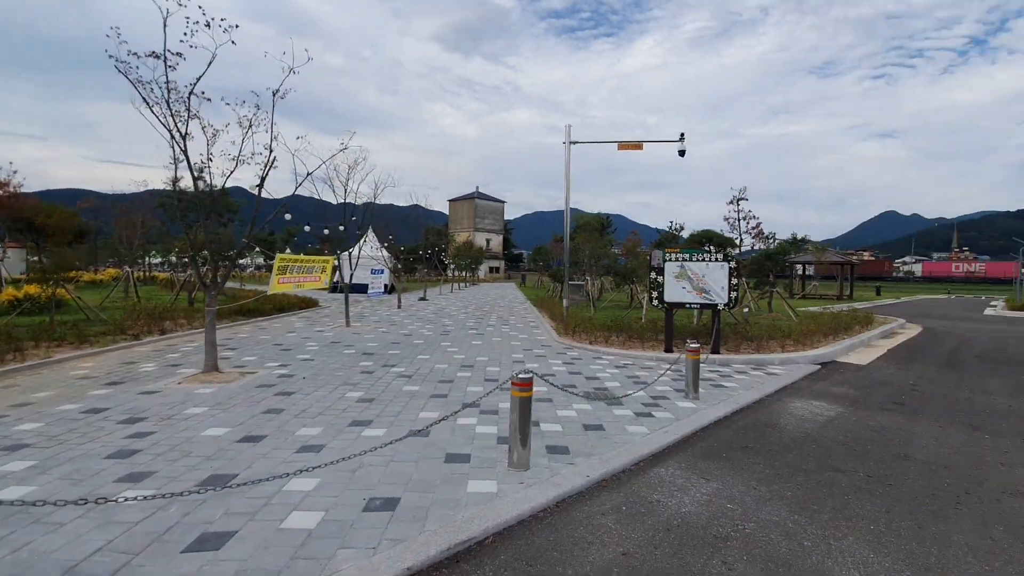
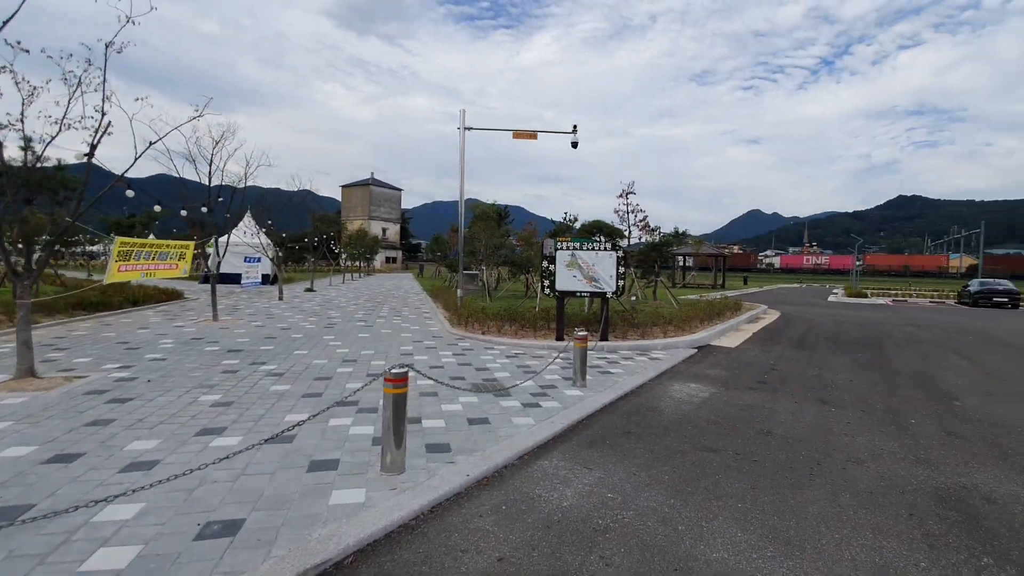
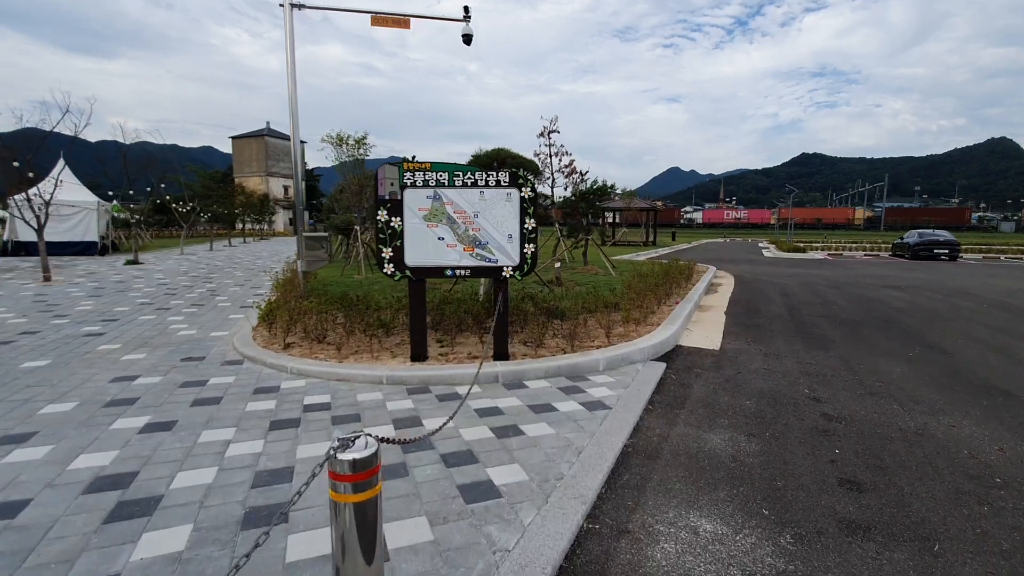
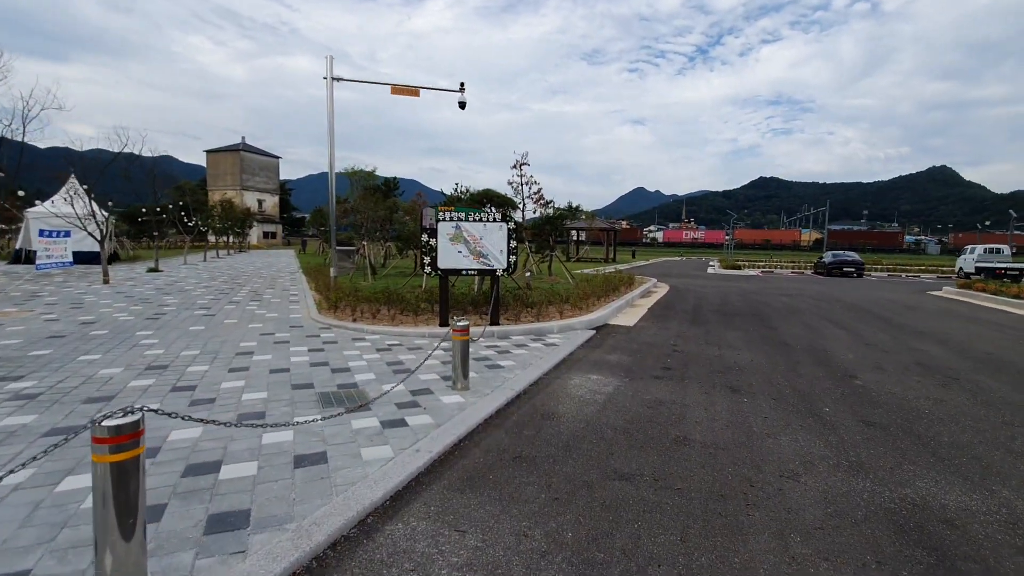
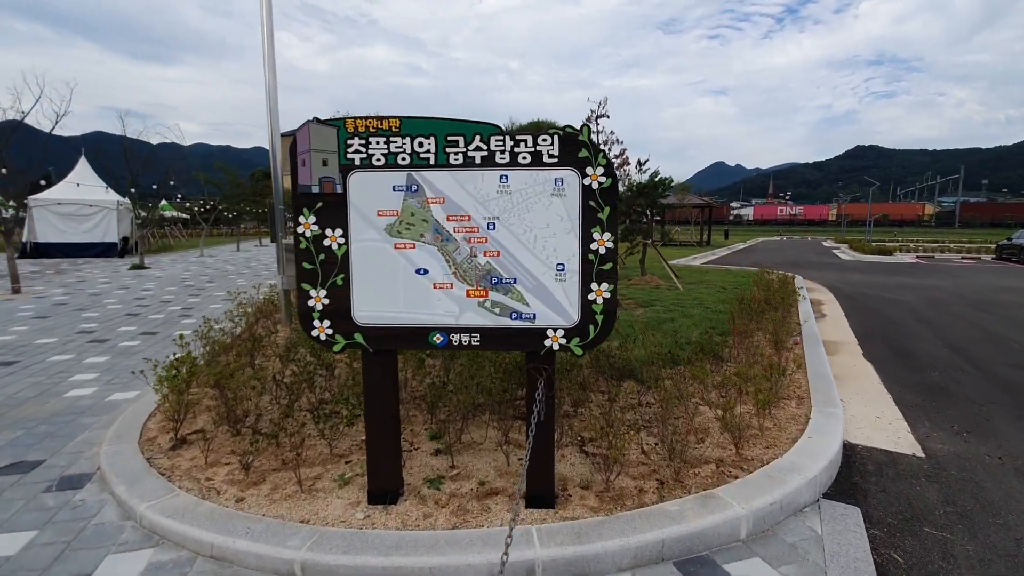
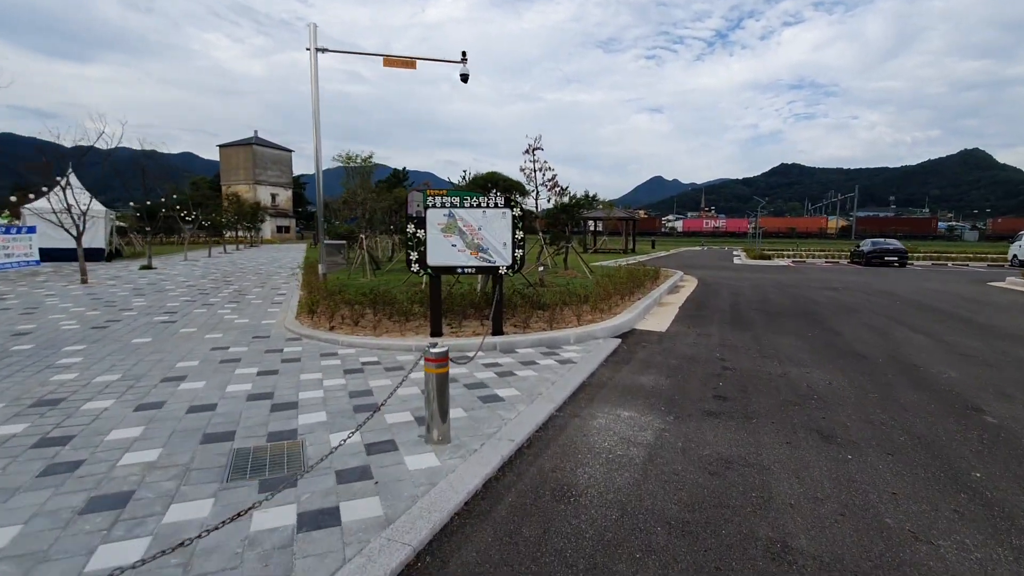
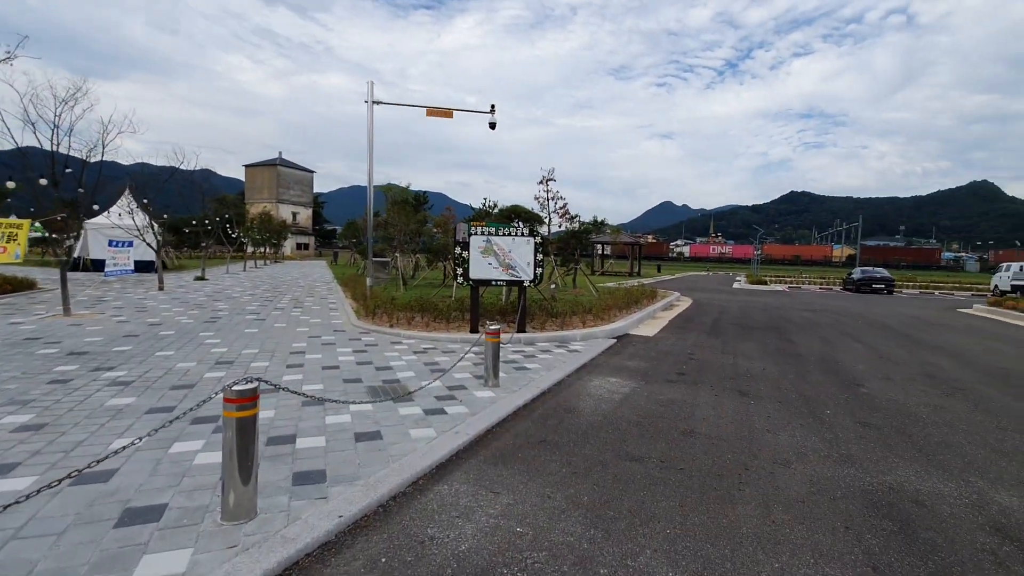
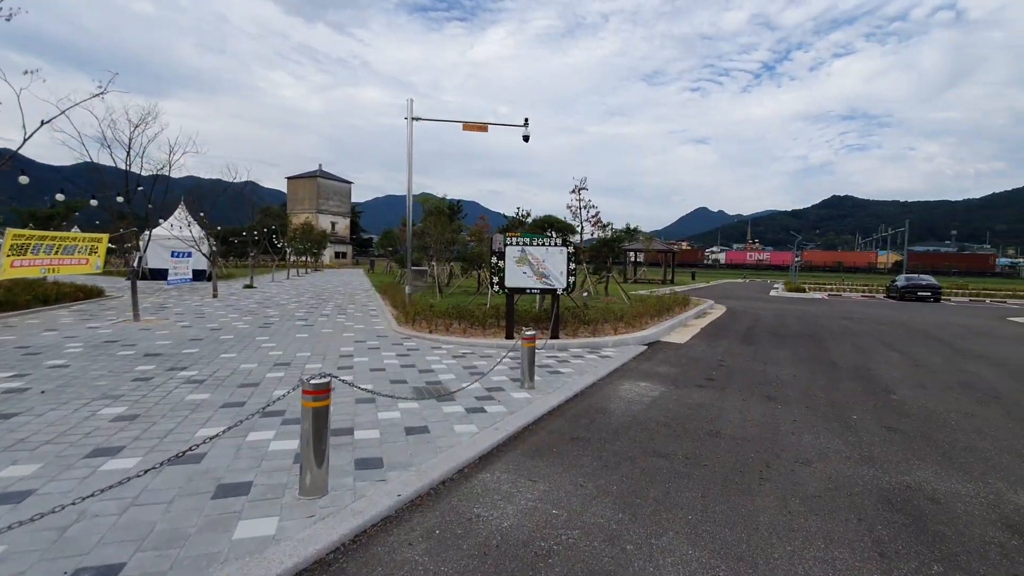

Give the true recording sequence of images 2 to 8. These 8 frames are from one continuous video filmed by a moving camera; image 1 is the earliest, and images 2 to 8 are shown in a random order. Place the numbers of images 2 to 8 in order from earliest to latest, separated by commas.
2, 8, 7, 4, 6, 3, 5
